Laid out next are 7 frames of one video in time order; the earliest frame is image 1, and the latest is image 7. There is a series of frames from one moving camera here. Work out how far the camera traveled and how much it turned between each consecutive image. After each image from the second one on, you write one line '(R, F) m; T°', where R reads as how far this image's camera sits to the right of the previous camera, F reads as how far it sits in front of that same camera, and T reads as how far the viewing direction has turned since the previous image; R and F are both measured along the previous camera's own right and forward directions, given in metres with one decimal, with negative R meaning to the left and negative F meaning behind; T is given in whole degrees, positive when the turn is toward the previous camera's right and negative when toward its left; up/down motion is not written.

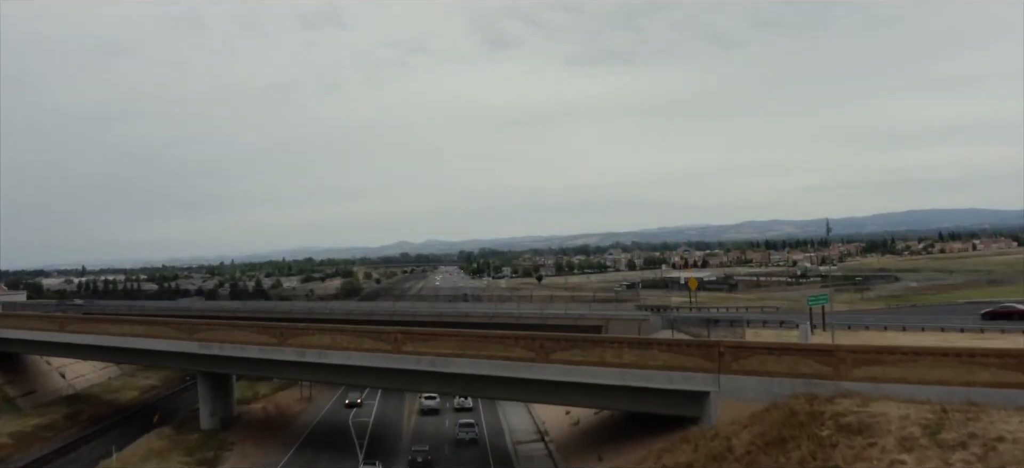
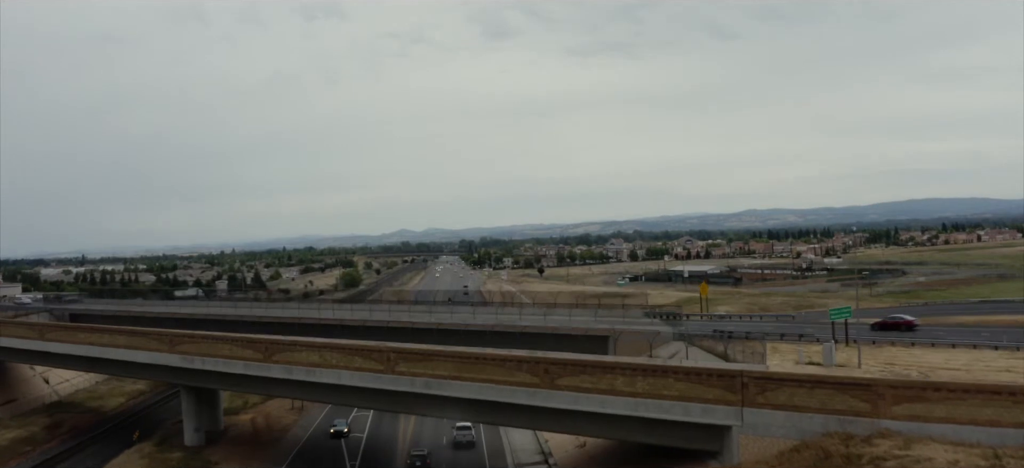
(0.0, +1.5) m; 0°
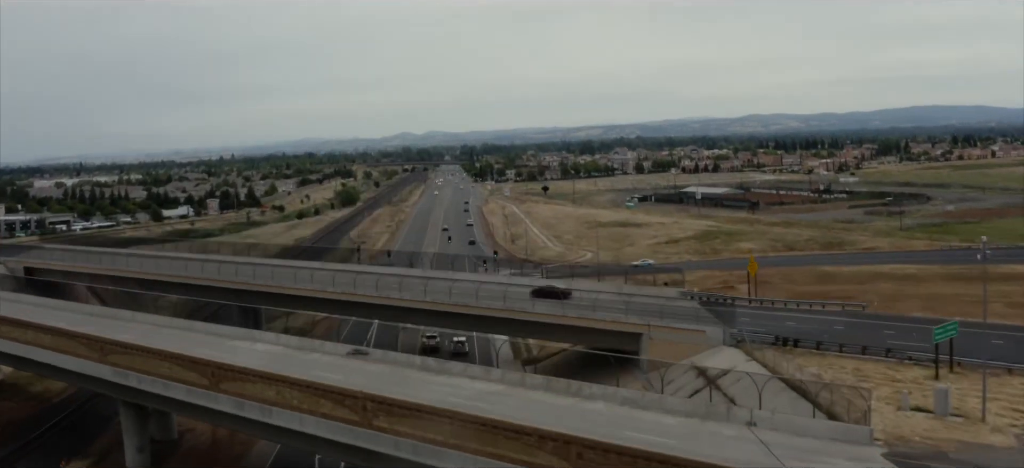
(-0.2, +5.0) m; 0°
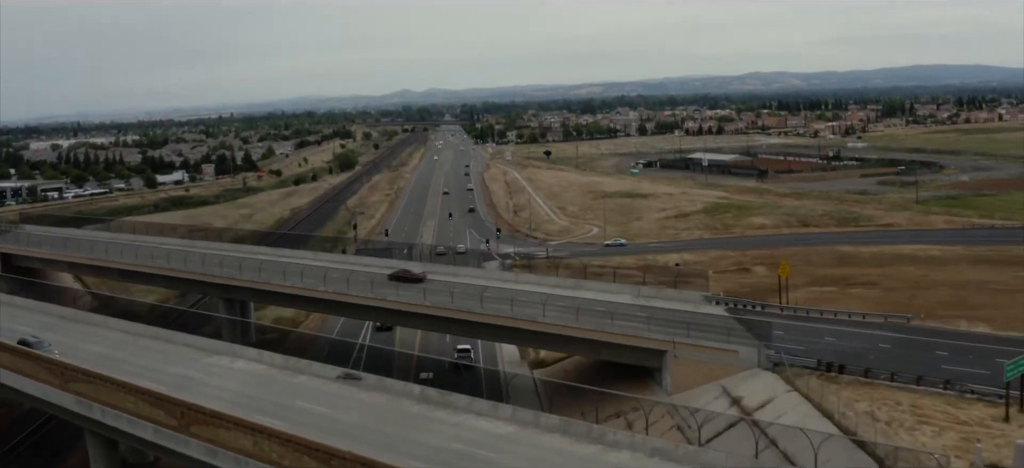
(-0.1, +2.2) m; 0°
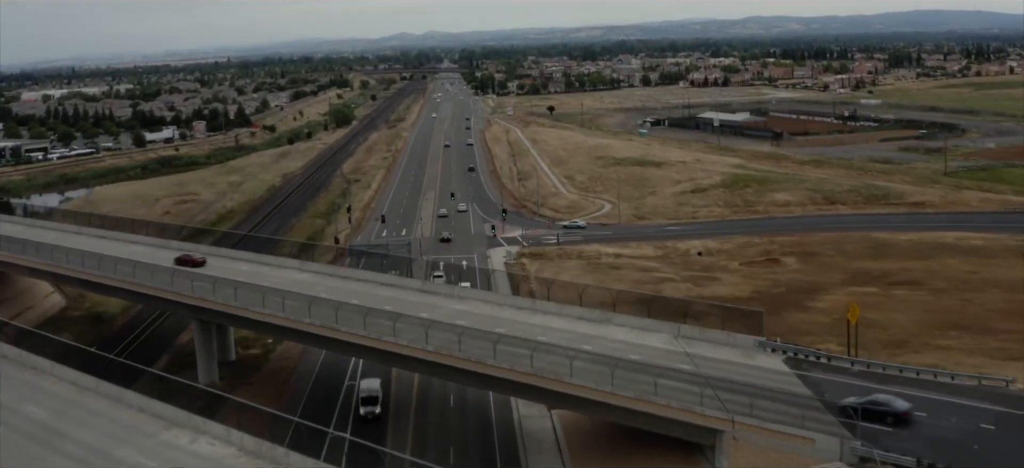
(-0.3, +3.7) m; 0°
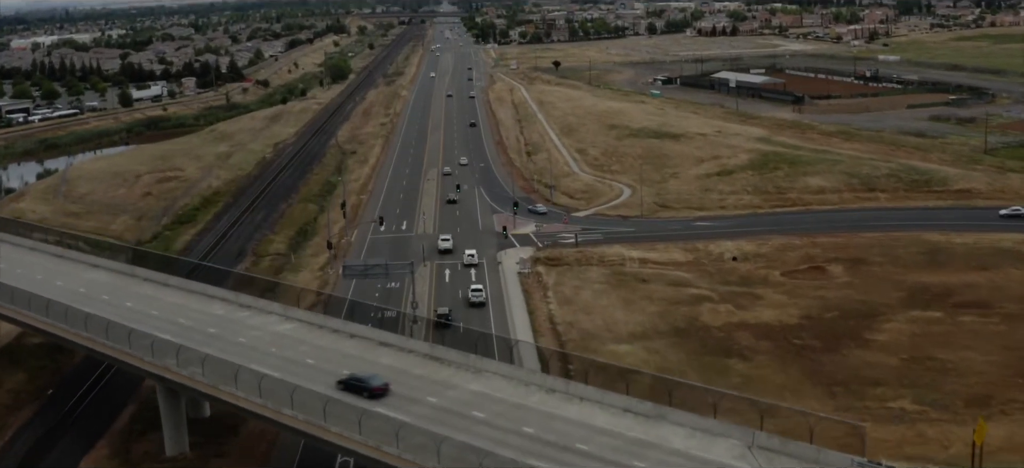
(-0.4, +4.4) m; 0°
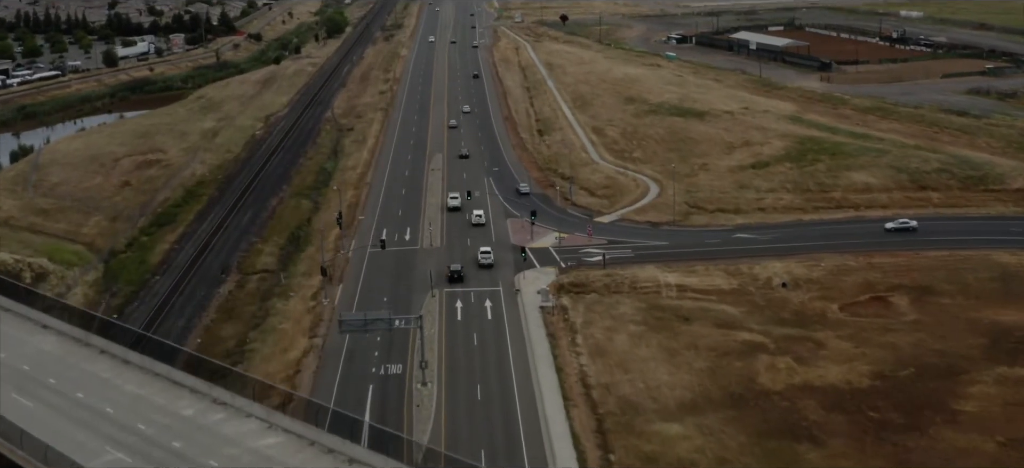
(-0.6, +4.7) m; 0°
